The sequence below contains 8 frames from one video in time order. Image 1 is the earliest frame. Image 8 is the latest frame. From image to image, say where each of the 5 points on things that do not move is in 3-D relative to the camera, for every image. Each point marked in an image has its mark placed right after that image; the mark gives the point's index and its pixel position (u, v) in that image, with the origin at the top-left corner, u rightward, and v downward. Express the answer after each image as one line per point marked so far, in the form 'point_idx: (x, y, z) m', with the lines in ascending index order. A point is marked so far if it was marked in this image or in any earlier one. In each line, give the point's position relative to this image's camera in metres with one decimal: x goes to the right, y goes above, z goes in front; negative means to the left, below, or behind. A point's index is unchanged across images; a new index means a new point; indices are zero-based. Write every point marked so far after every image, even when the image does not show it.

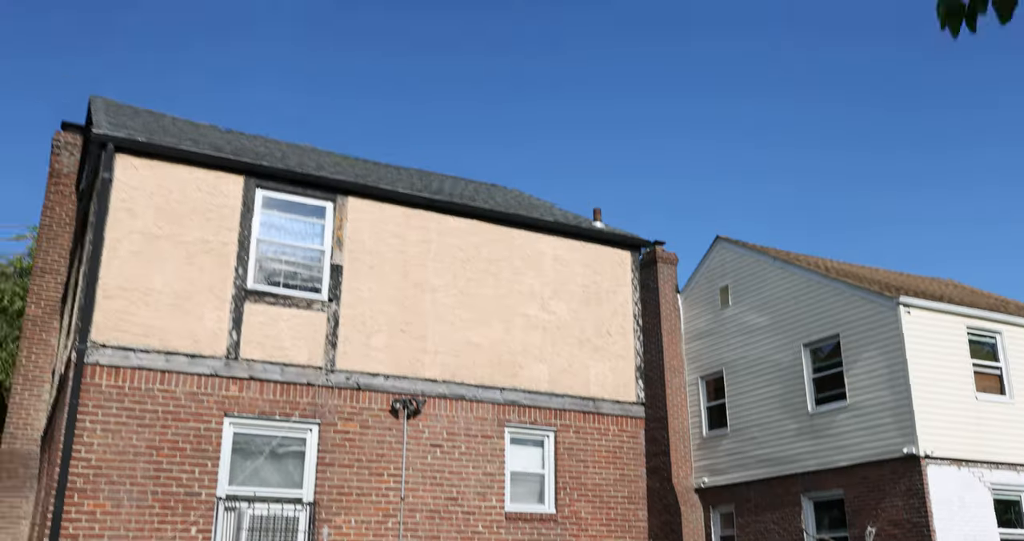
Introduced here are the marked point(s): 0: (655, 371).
0: (+2.9, -2.0, +19.8) m
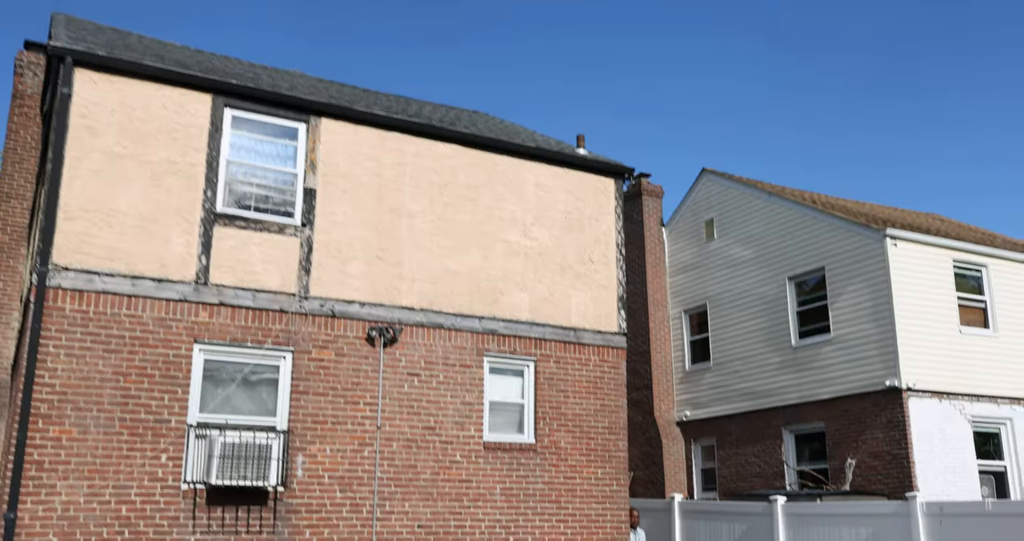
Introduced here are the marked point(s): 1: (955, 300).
0: (+2.6, -0.7, +19.6) m
1: (+6.9, -0.4, +15.1) m
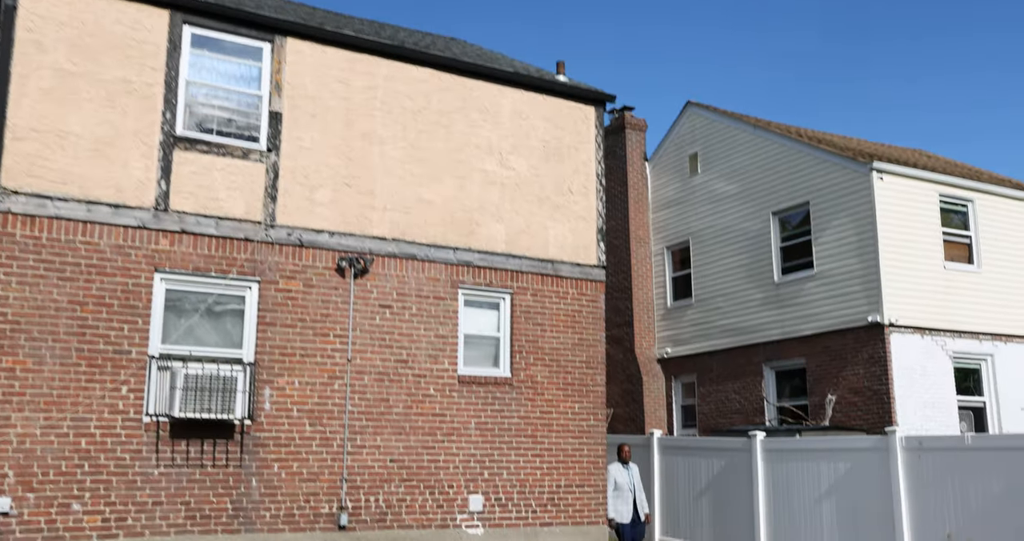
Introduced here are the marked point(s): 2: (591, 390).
0: (+2.2, +0.6, +19.3) m
1: (+6.6, +0.5, +14.9) m
2: (+0.9, -1.4, +11.0) m
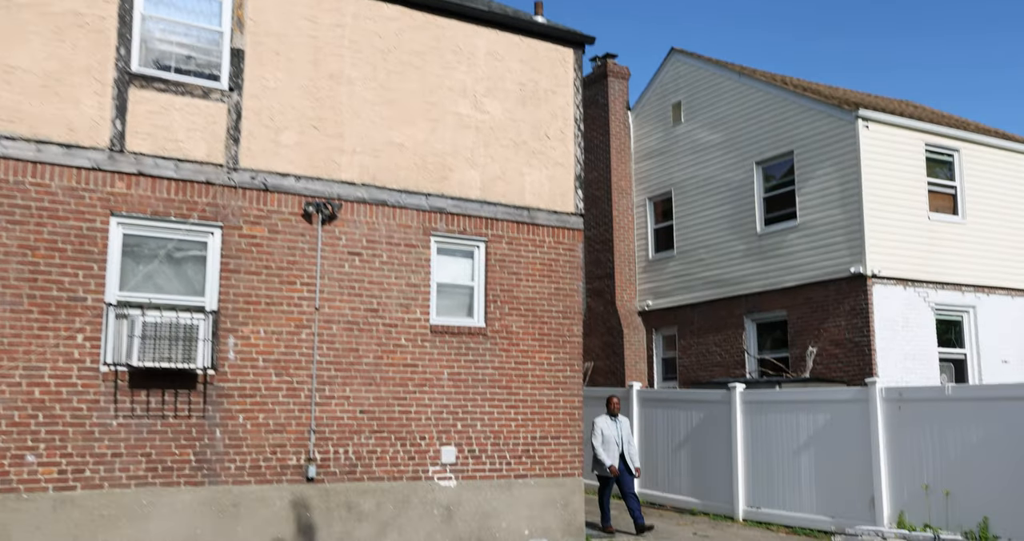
0: (+1.8, +1.6, +19.0) m
1: (+6.2, +1.3, +14.6) m
2: (+0.6, -0.8, +10.7) m
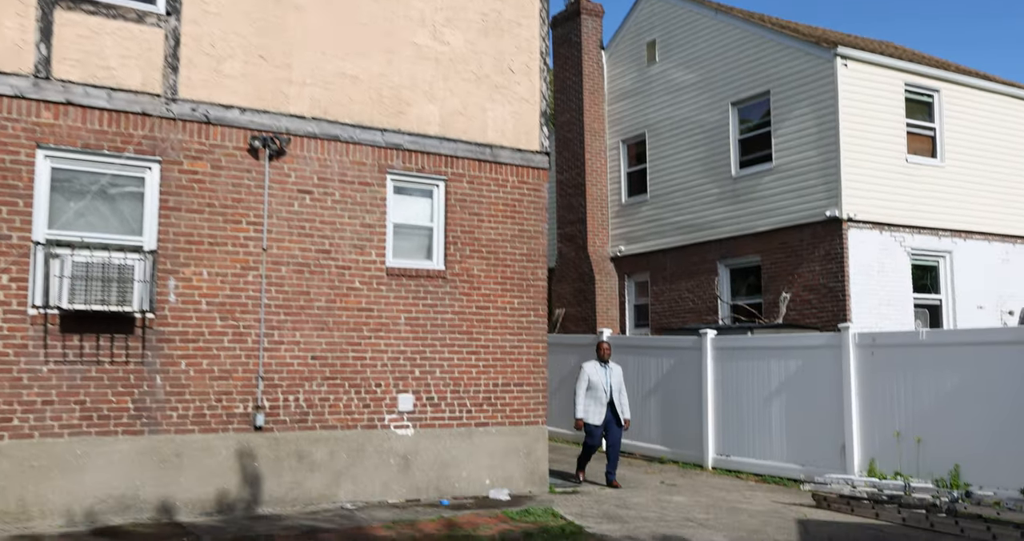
0: (+1.2, +2.6, +18.5) m
1: (+5.7, +2.1, +14.2) m
2: (+0.2, -0.2, +10.3) m
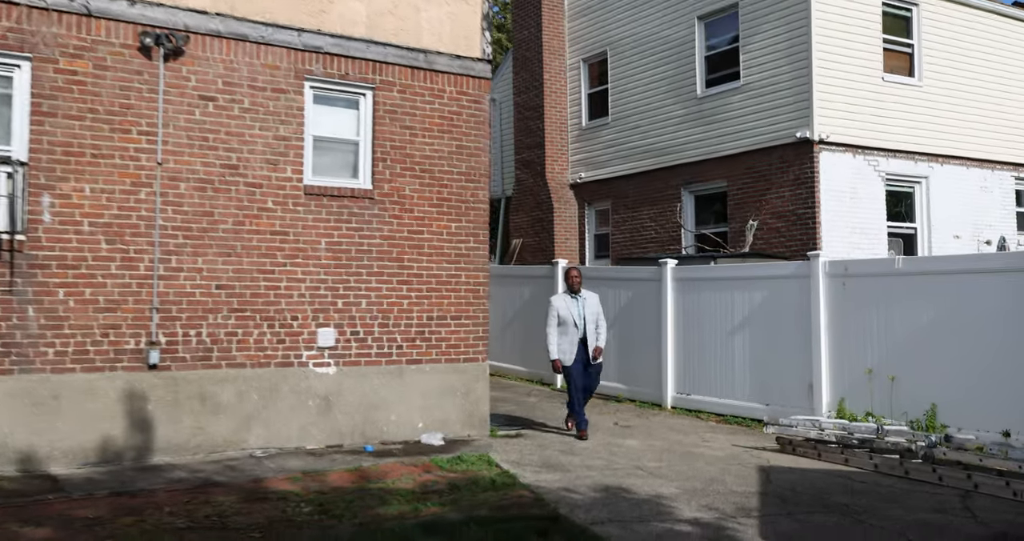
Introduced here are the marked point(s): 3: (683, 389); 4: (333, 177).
0: (+0.4, +3.9, +17.3) m
1: (+5.0, +3.1, +13.2) m
2: (-0.4, +0.6, +9.3) m
3: (+2.0, -1.4, +11.3) m
4: (-1.6, +0.8, +8.7) m
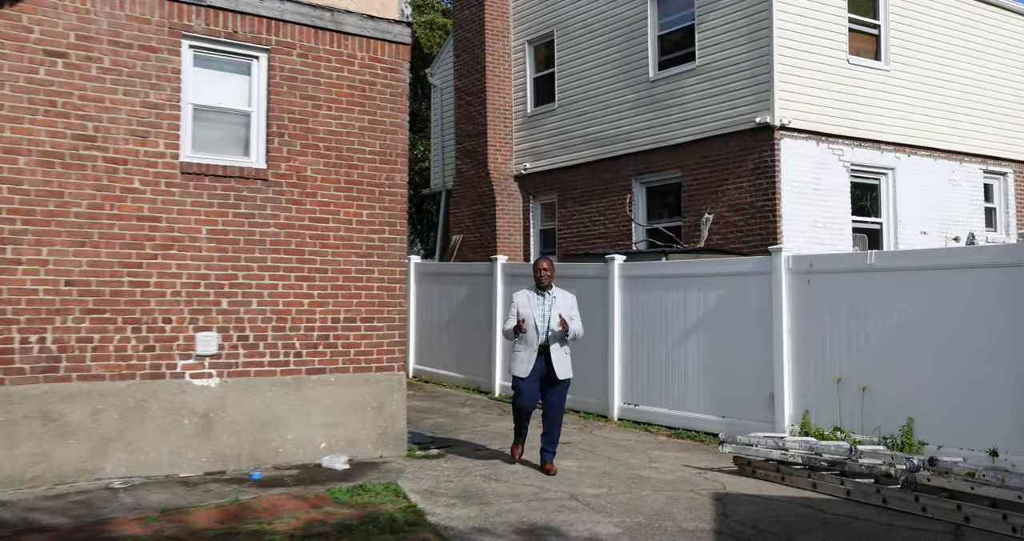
0: (-0.6, +3.9, +16.1) m
1: (+4.2, +3.1, +12.2) m
2: (-1.0, +0.6, +8.0) m
3: (+1.2, -1.3, +10.2) m
4: (-2.2, +0.9, +7.3) m
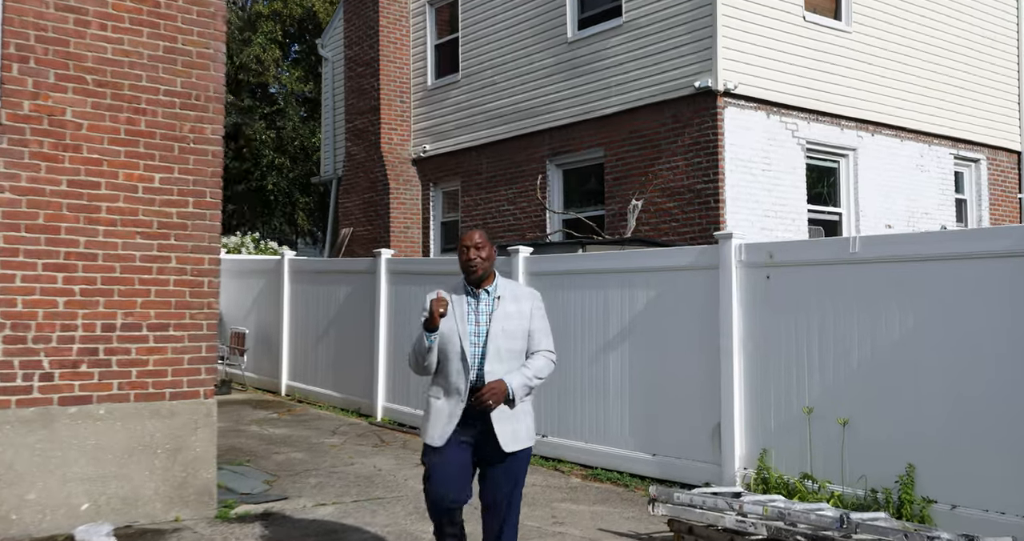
0: (-2.0, +4.0, +13.8) m
1: (+3.1, +3.1, +10.3) m
2: (-1.9, +0.7, +5.7) m
3: (+0.2, -1.3, +8.0) m
4: (-3.0, +1.0, +5.0) m
